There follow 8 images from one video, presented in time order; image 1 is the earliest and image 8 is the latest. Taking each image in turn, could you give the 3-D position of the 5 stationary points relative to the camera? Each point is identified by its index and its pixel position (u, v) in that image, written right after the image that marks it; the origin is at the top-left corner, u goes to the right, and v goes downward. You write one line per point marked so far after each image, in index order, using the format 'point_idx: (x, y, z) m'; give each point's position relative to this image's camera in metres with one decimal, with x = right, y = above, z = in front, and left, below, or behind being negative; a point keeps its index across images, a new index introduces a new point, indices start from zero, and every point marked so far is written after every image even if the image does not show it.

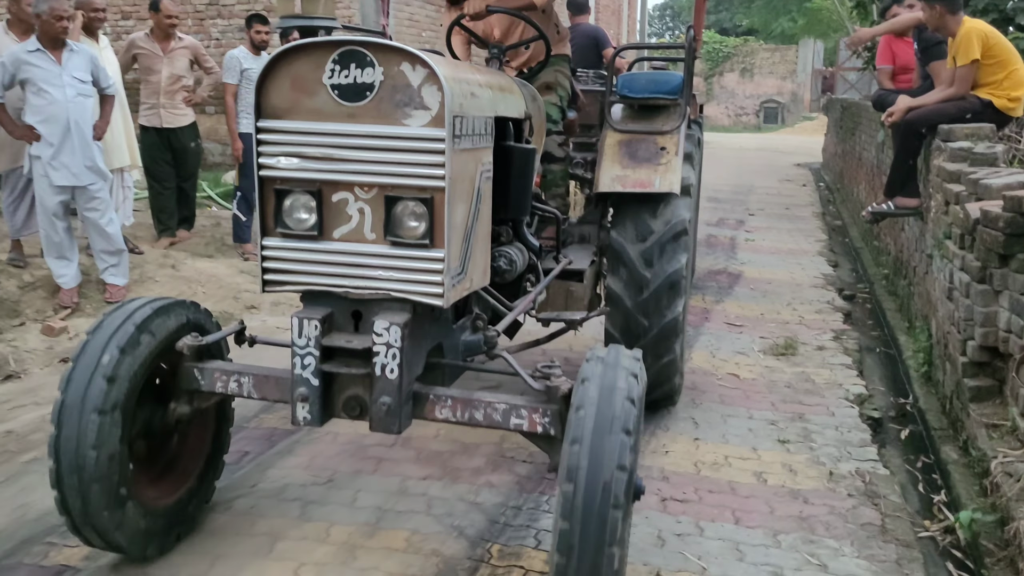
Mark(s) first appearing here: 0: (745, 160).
0: (+4.7, +2.6, +18.9) m
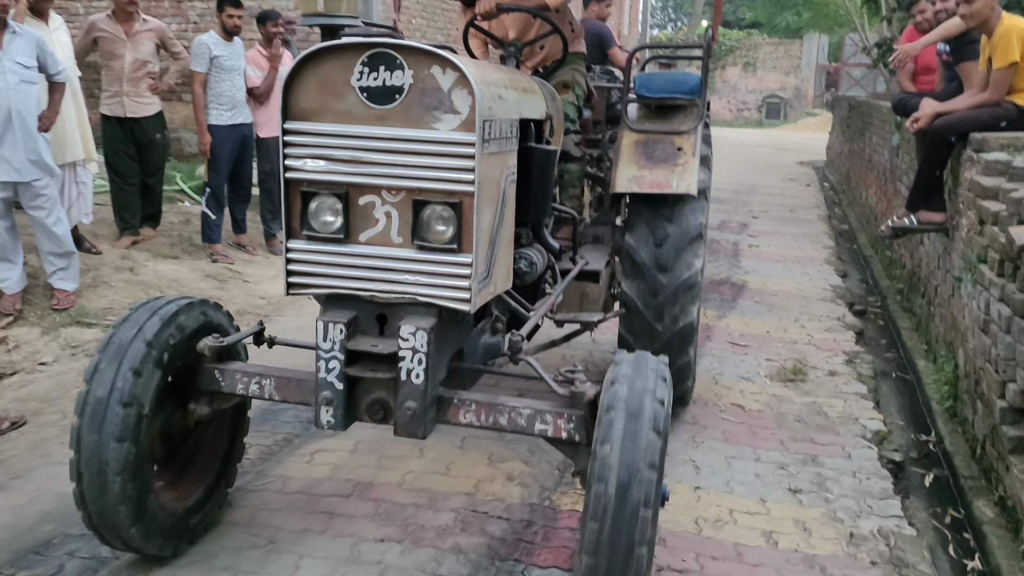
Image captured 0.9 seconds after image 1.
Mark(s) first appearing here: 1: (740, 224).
0: (+4.7, +2.6, +18.4) m
1: (+2.4, +0.7, +10.0) m
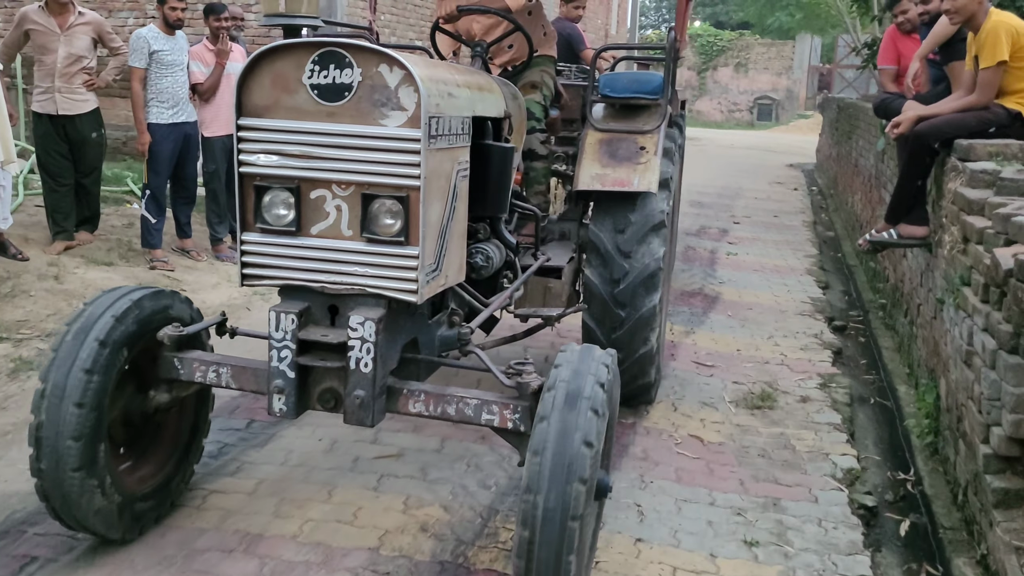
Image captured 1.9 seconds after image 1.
0: (+4.3, +2.5, +18.0) m
1: (+2.1, +0.6, +9.6) m
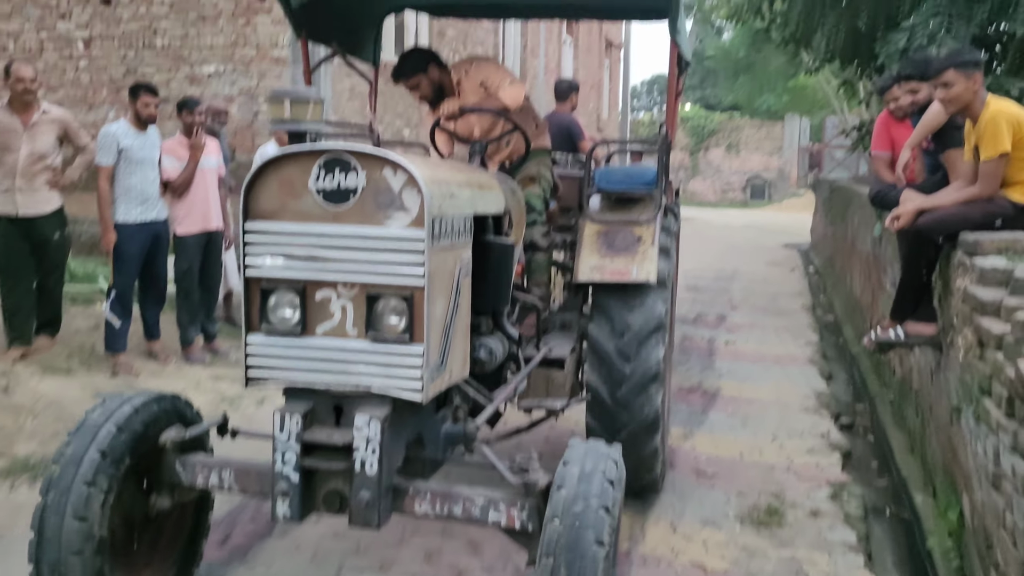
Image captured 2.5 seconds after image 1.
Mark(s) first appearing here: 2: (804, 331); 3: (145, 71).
0: (+4.2, +0.9, +17.9) m
1: (+2.0, -0.3, +9.3) m
2: (+2.8, -0.4, +8.8) m
3: (-3.4, +2.0, +8.6) m
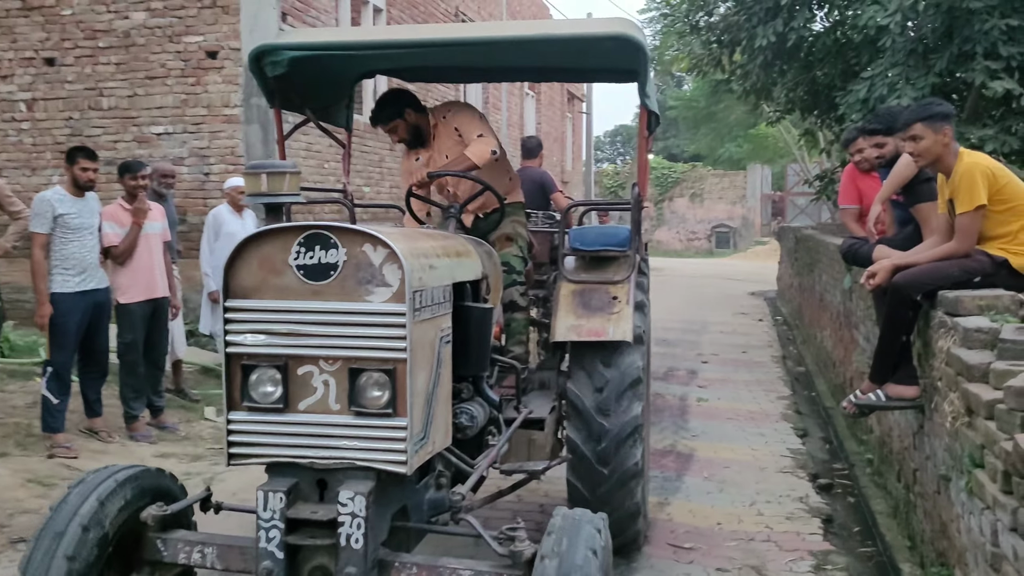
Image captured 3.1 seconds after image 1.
0: (+3.5, -0.1, +17.8) m
1: (+1.7, -0.8, +9.1) m
2: (+2.4, -0.9, +8.6) m
3: (-3.8, +1.4, +8.3) m
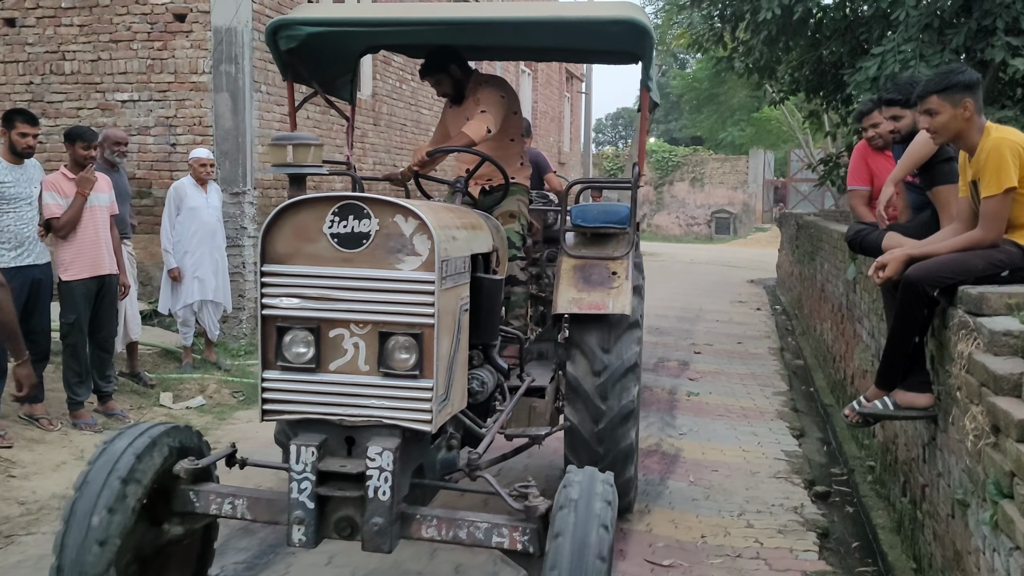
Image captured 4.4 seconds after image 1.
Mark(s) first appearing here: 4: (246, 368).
0: (+3.4, +0.2, +17.3) m
1: (+1.6, -0.7, +8.6) m
2: (+2.3, -0.8, +8.2) m
3: (-3.9, +1.6, +7.8) m
4: (-2.0, -0.6, +7.0) m
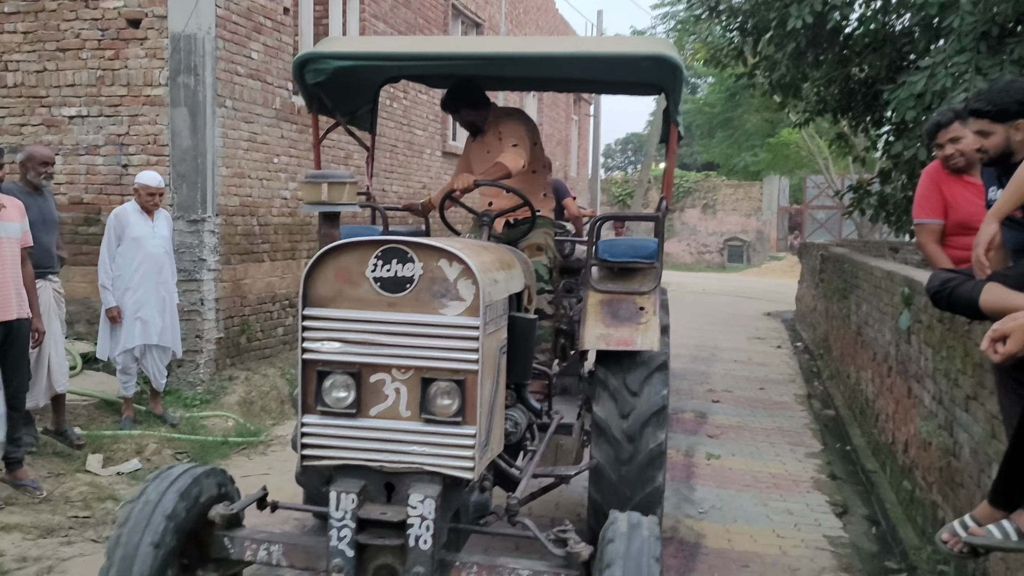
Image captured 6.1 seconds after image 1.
0: (+3.5, -0.4, +16.4) m
1: (+1.5, -1.0, +7.7) m
2: (+2.2, -1.1, +7.2) m
3: (-3.9, +1.3, +7.0) m
4: (-2.1, -0.9, +6.1) m
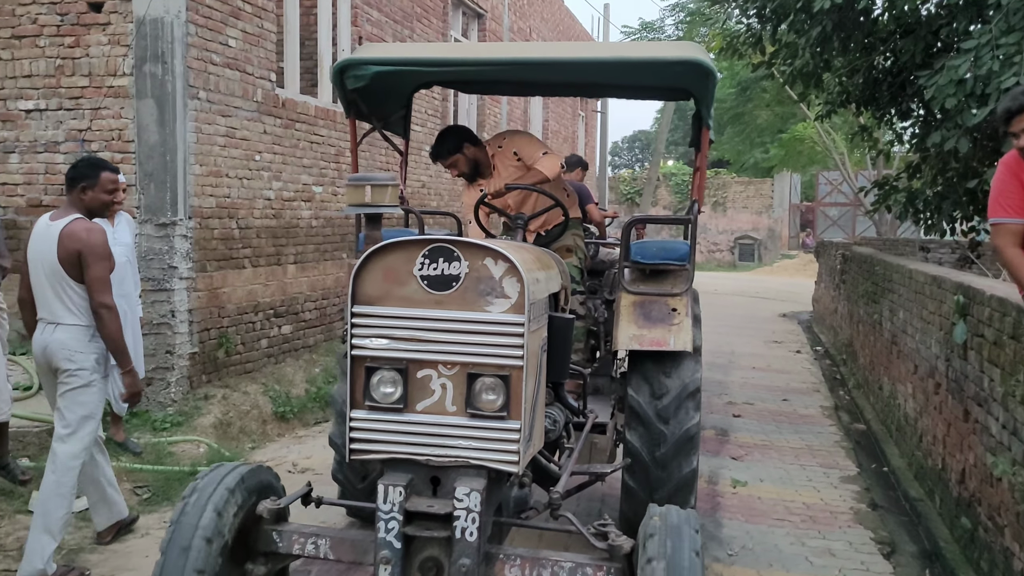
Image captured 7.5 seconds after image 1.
0: (+3.6, -0.4, +15.7) m
1: (+1.5, -1.1, +7.0) m
2: (+2.3, -1.2, +6.5) m
3: (-3.9, +1.2, +6.4) m
4: (-2.1, -1.0, +5.5) m
